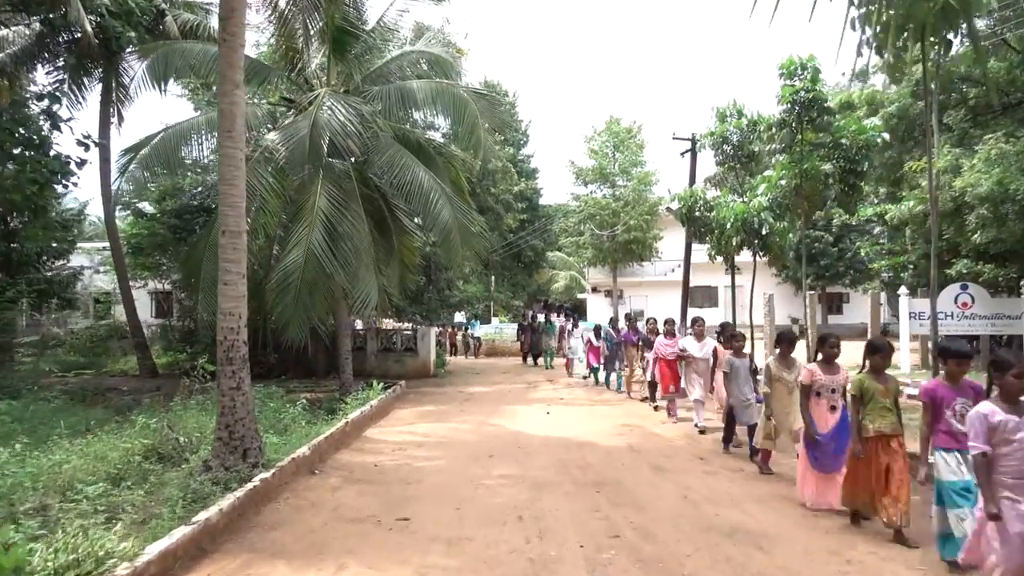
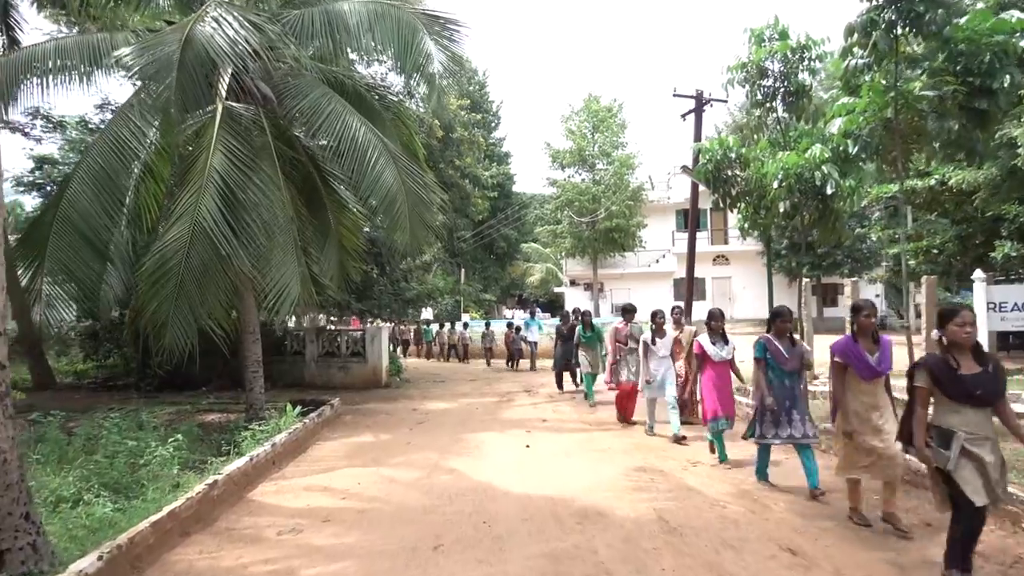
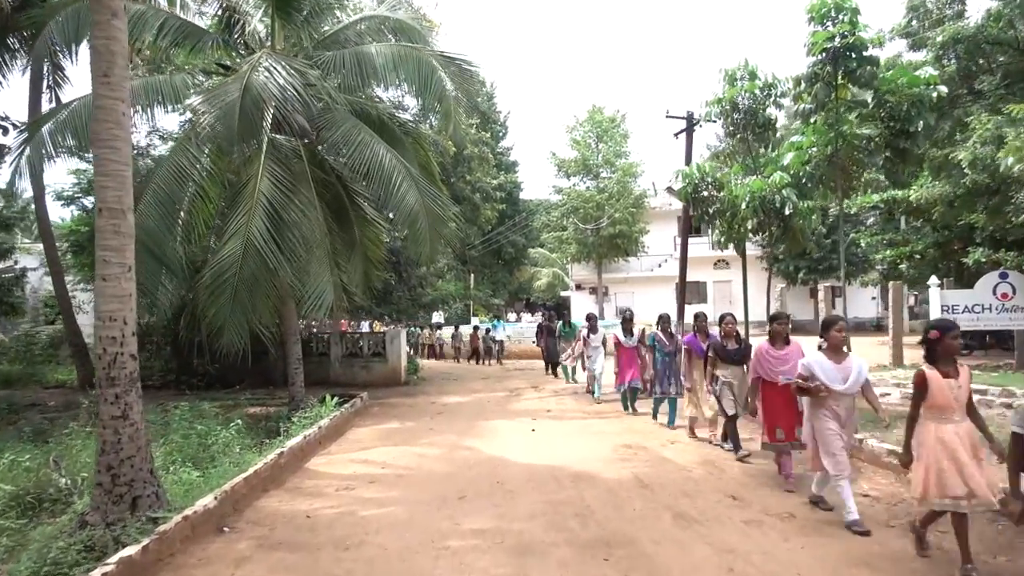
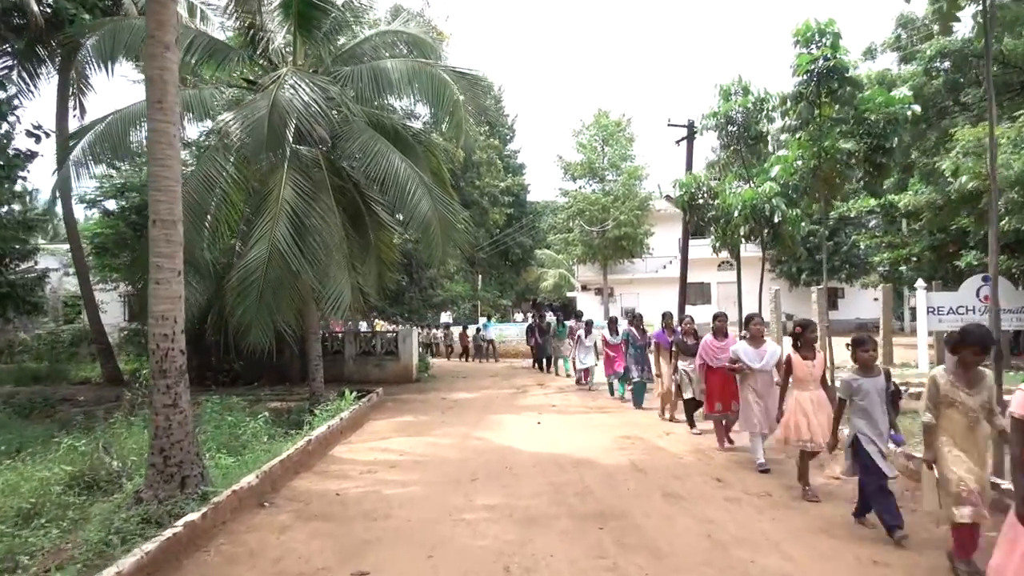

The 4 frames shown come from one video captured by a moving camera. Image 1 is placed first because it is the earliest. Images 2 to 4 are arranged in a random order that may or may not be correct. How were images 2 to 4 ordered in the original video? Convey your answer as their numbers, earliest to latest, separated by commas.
4, 3, 2
